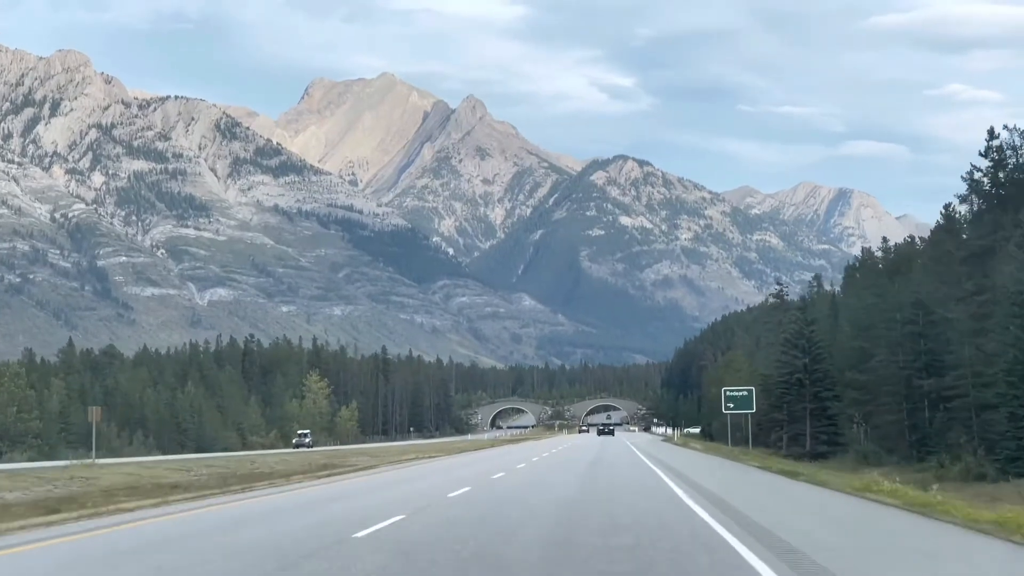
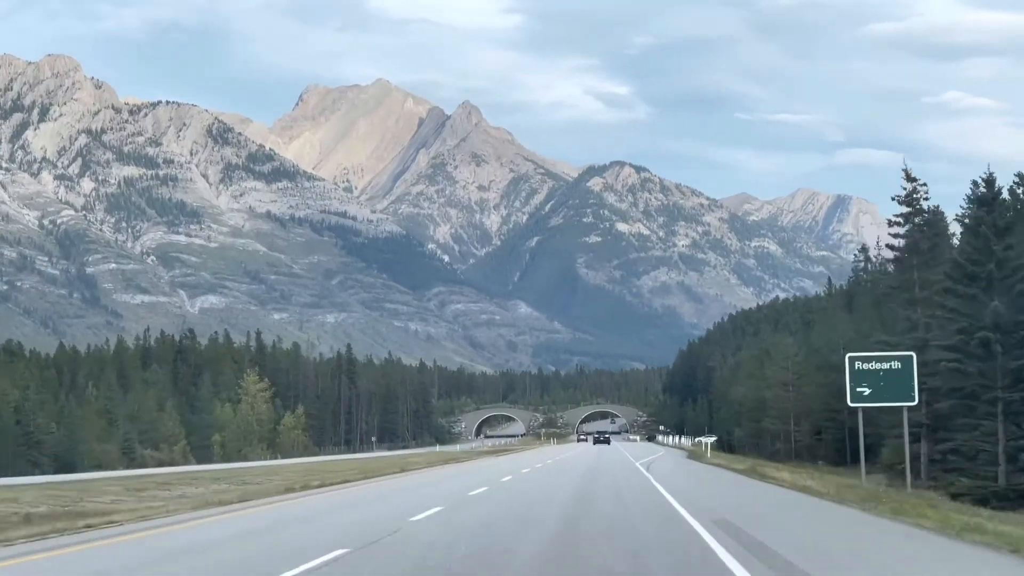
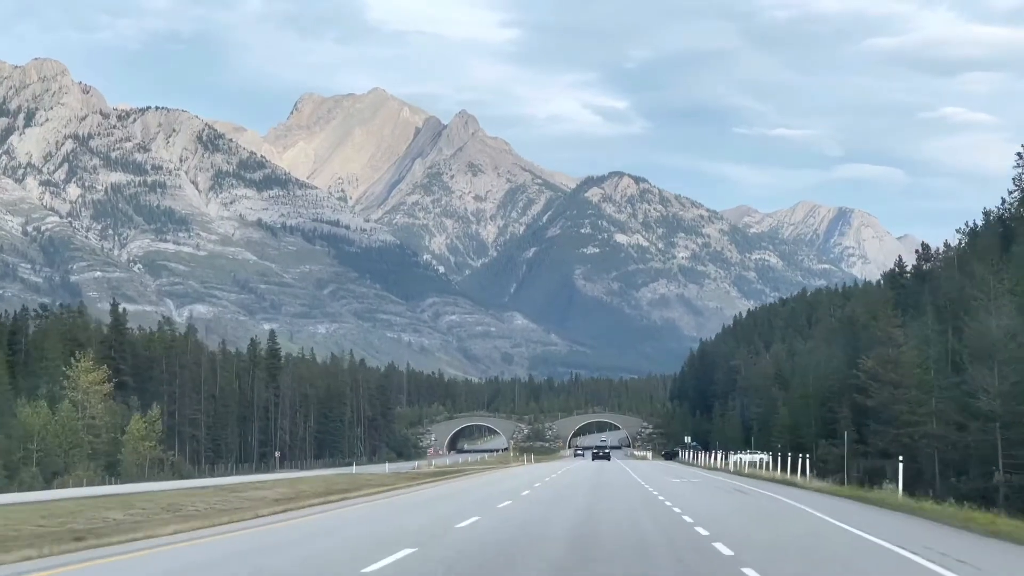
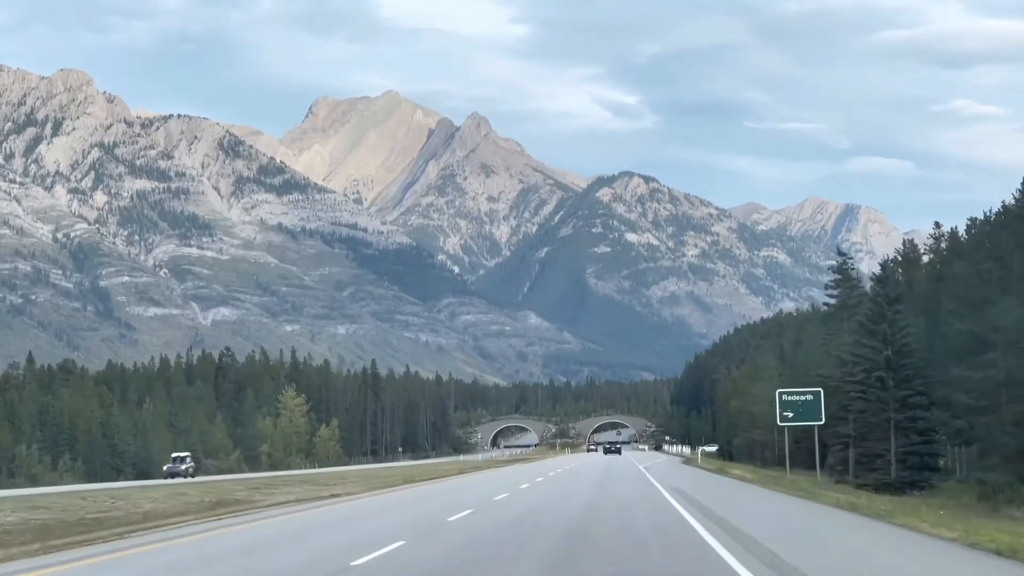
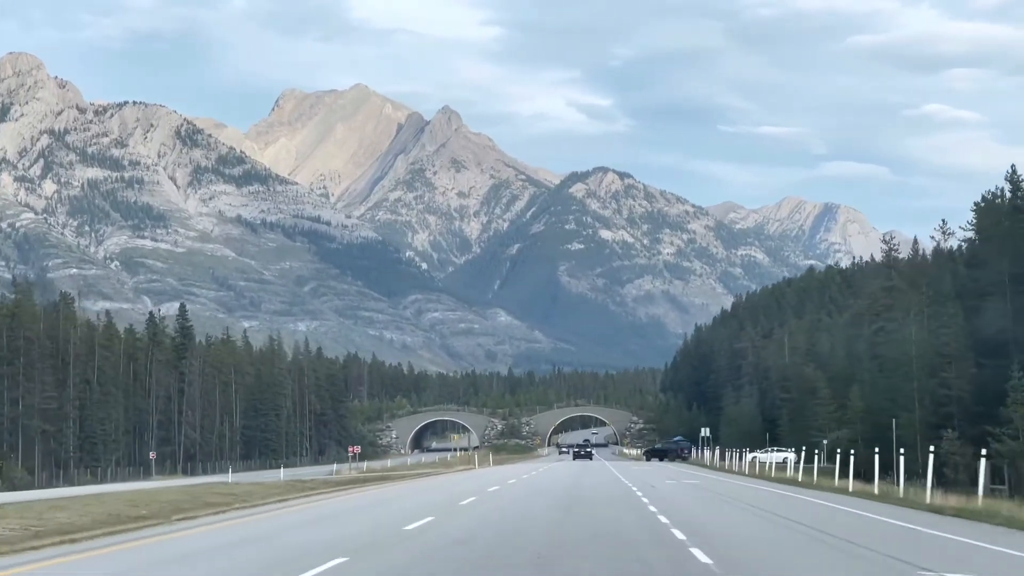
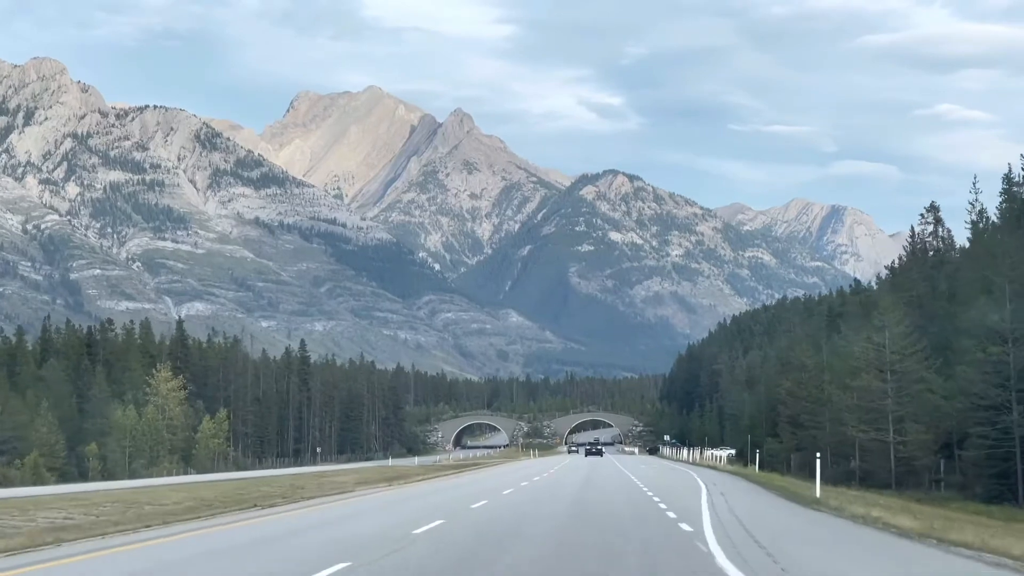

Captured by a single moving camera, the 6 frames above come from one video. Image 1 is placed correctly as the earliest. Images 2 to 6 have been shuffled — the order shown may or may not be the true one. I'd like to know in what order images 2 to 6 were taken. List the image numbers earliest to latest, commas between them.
4, 2, 6, 3, 5
